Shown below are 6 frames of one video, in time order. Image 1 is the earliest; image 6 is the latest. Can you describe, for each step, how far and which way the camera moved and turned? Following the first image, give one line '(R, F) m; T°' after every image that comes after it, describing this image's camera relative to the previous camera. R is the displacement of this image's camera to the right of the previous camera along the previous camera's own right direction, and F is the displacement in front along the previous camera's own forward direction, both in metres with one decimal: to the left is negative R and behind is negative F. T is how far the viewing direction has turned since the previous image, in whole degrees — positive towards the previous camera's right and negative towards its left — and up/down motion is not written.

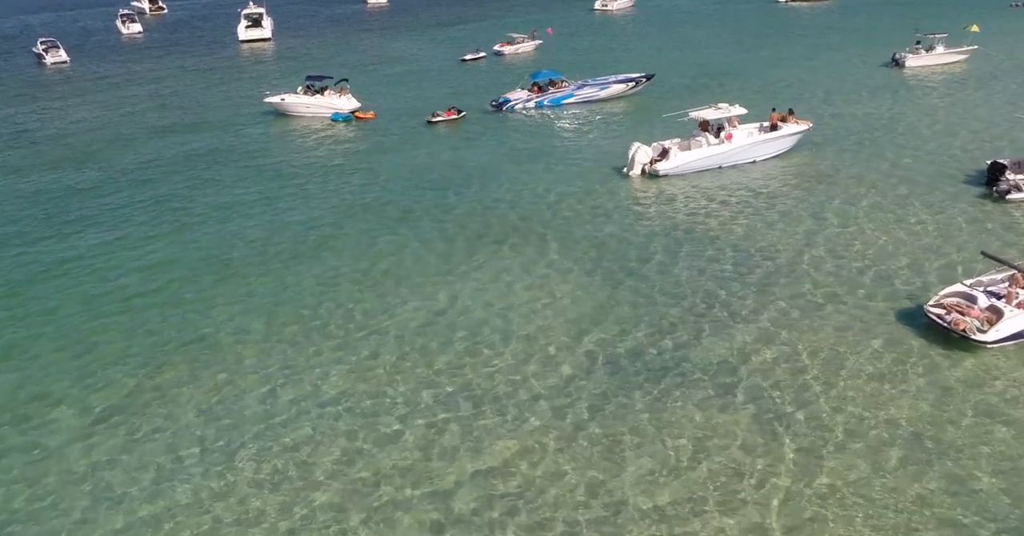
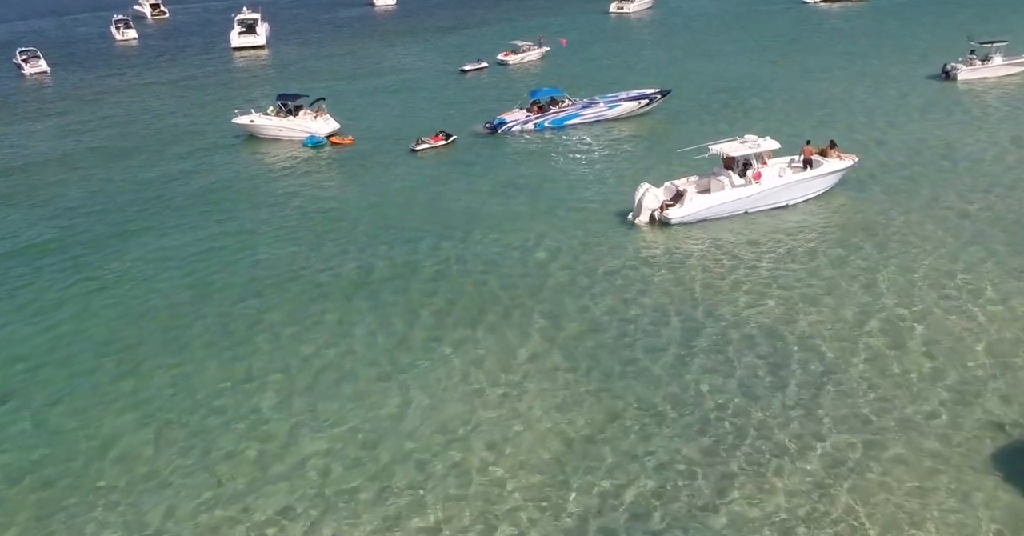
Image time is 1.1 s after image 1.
(+1.4, +6.9) m; -1°
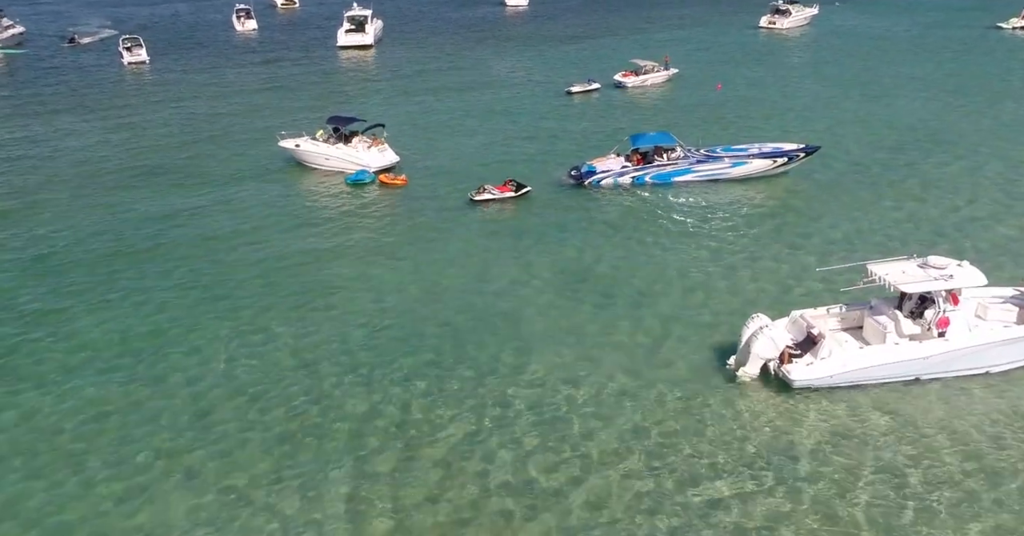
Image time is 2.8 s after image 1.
(+2.2, +10.8) m; -9°
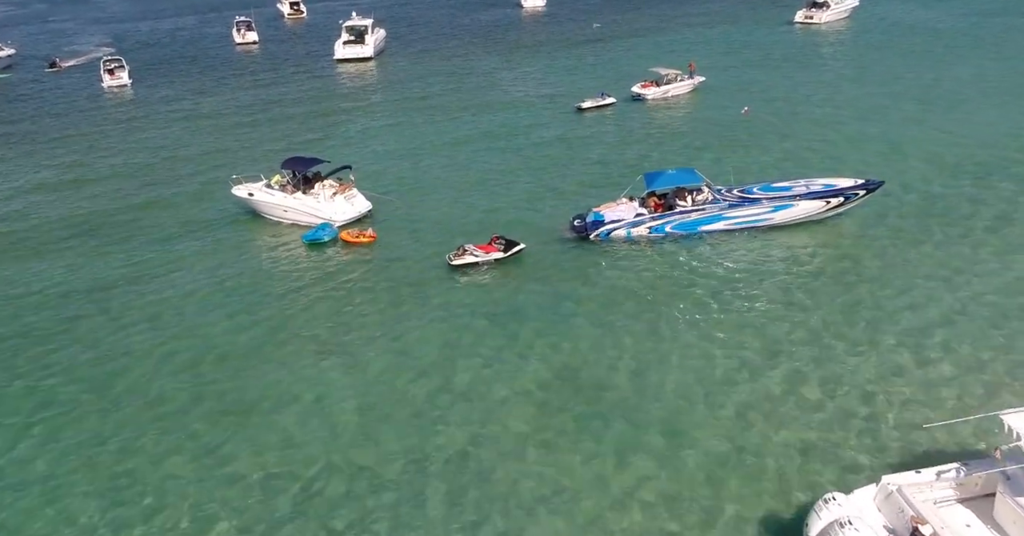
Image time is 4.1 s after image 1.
(+1.6, +7.5) m; -2°
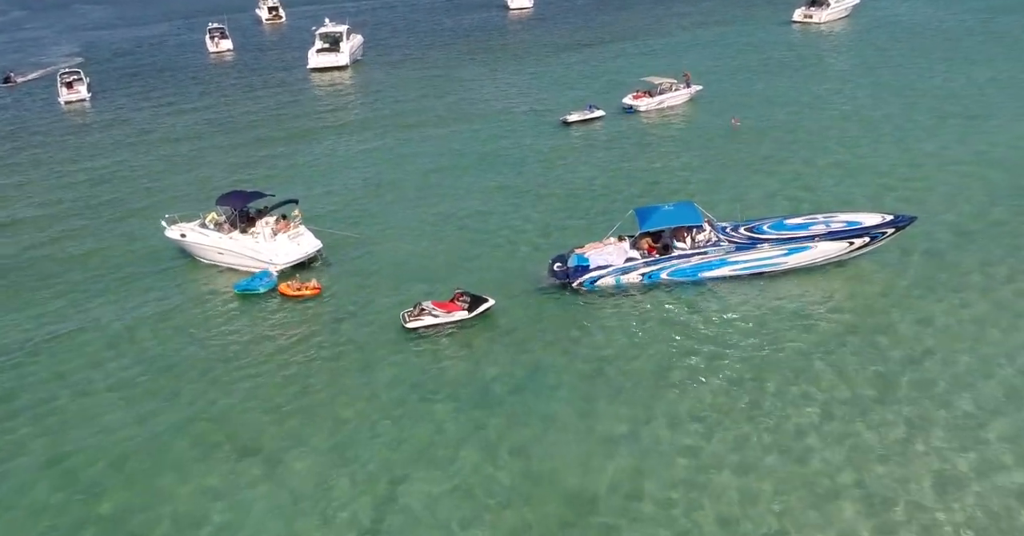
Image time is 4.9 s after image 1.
(+0.9, +4.9) m; 0°
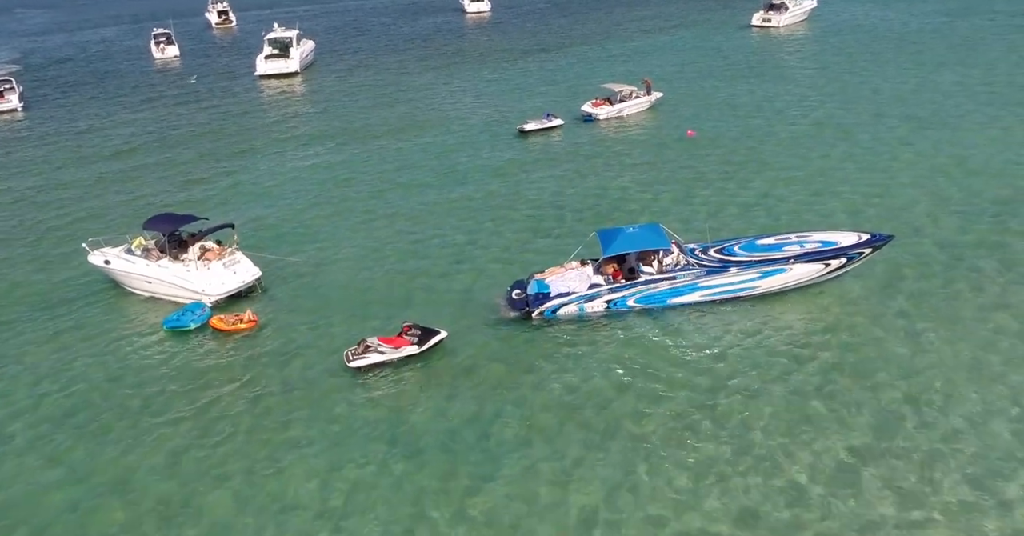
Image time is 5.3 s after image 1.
(+0.3, +2.2) m; +3°
